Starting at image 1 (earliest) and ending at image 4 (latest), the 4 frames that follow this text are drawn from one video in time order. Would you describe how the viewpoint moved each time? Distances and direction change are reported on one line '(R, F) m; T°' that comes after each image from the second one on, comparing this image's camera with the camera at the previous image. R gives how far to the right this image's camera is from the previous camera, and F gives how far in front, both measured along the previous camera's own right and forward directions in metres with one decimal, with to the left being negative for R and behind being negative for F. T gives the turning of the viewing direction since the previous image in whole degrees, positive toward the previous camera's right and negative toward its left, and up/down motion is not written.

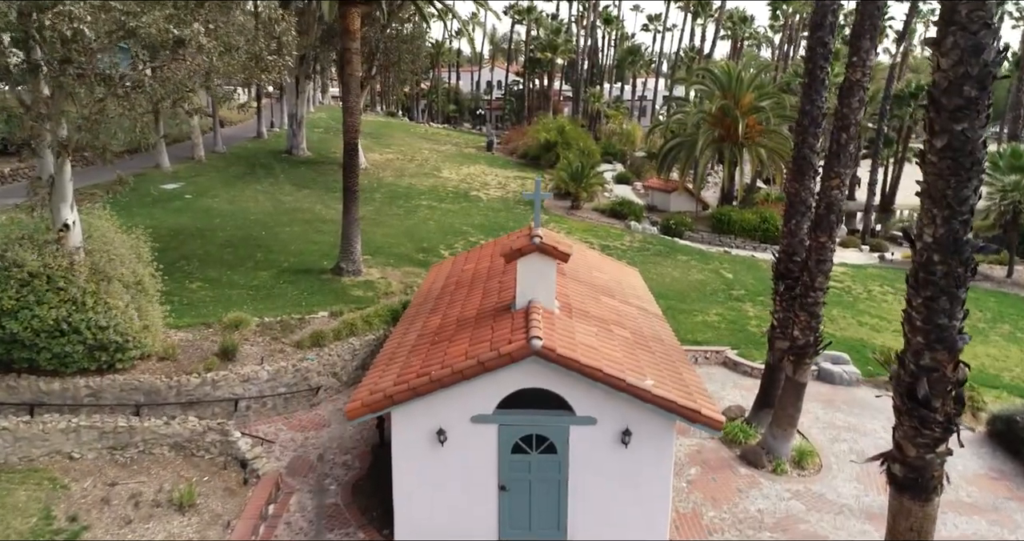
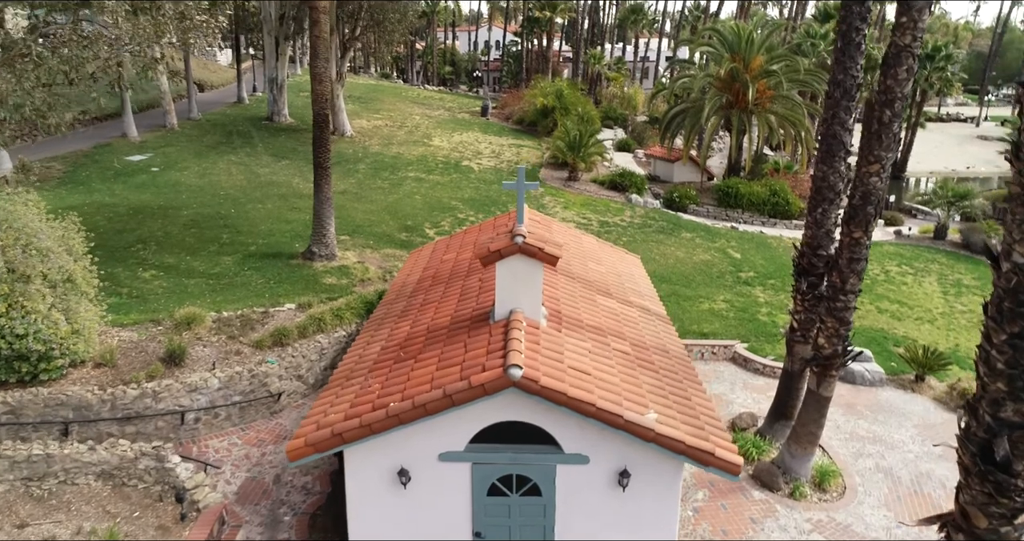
(+0.3, +1.7) m; 0°
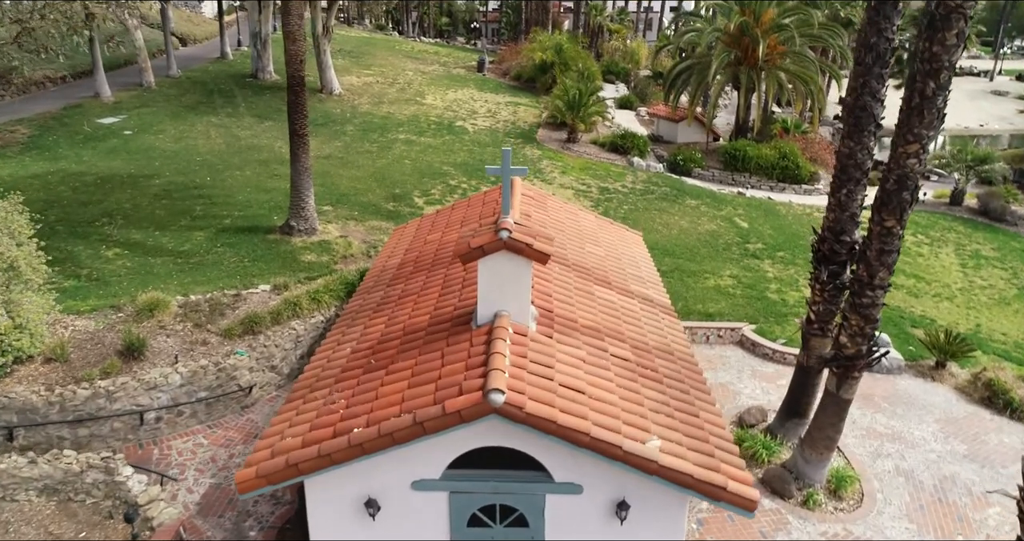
(+0.2, +1.2) m; 0°
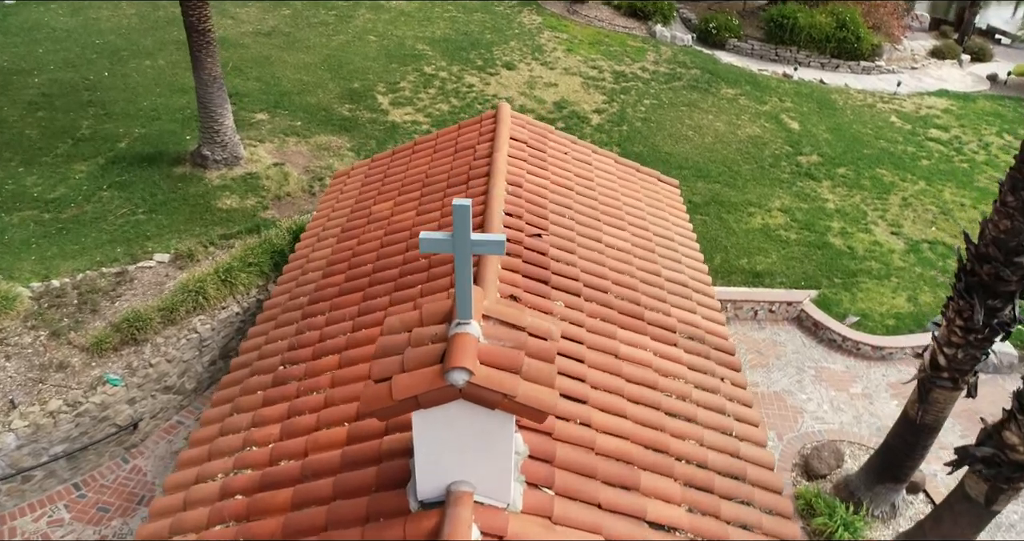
(+0.2, +4.0) m; 0°
